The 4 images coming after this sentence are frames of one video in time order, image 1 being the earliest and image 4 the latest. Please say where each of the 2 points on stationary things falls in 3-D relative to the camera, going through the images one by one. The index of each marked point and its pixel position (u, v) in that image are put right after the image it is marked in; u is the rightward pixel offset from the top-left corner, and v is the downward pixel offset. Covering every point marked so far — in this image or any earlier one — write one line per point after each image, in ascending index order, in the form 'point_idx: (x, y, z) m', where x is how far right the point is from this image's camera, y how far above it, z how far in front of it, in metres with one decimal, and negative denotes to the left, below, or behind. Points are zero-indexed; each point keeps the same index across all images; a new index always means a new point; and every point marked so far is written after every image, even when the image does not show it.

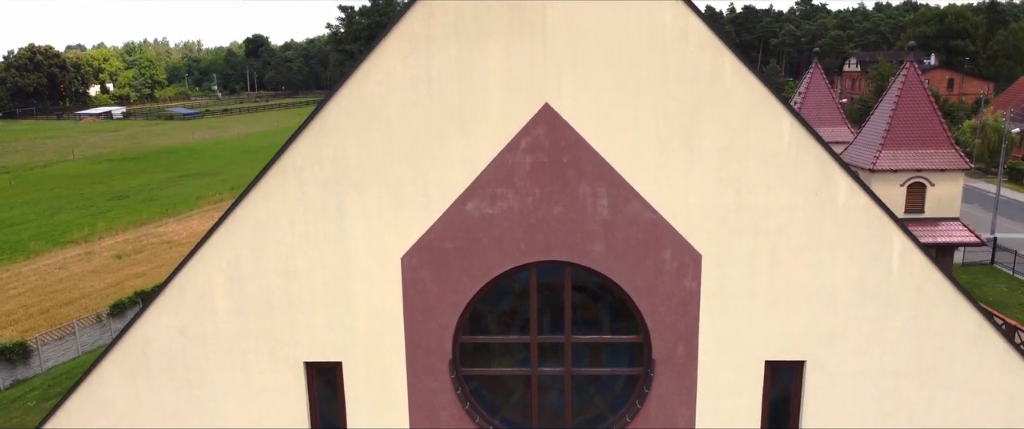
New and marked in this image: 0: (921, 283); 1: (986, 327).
0: (+4.5, -0.7, +7.6) m
1: (+5.2, -1.2, +7.6) m
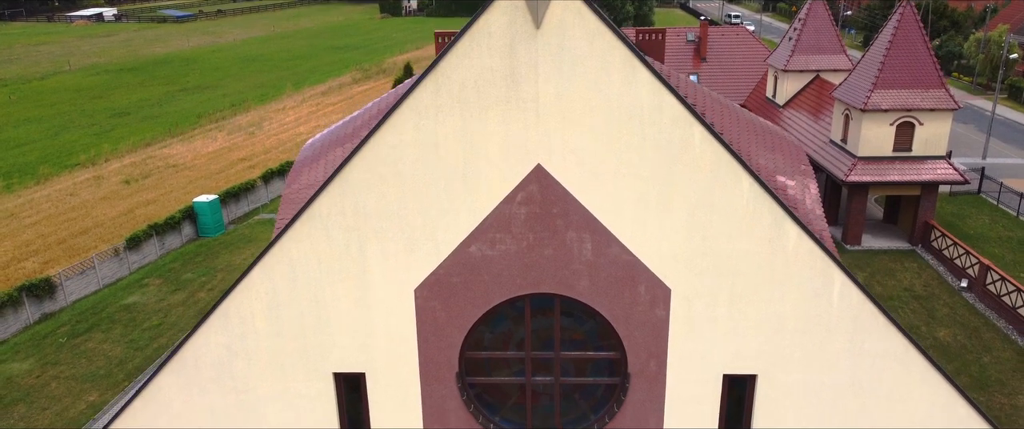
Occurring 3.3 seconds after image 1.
0: (+4.5, -1.3, +9.0) m
1: (+5.2, -1.8, +9.0) m
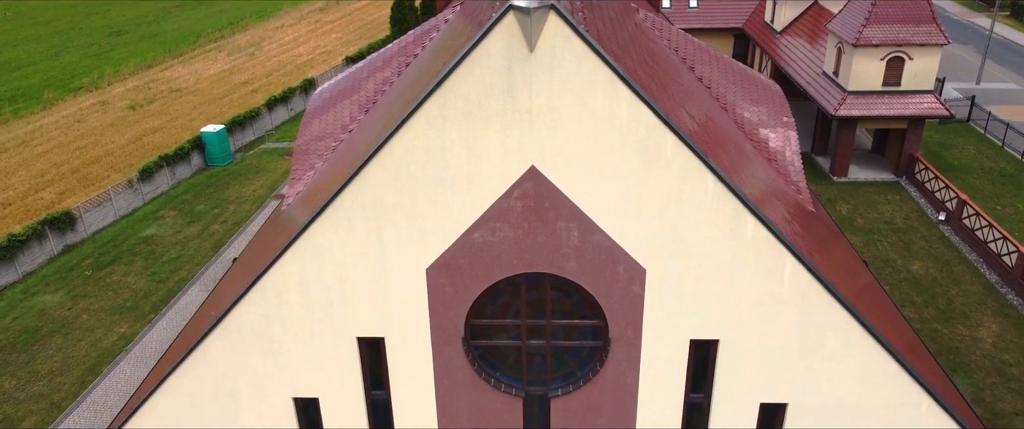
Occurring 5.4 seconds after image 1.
0: (+4.4, -1.1, +10.5) m
1: (+5.2, -1.6, +10.6) m
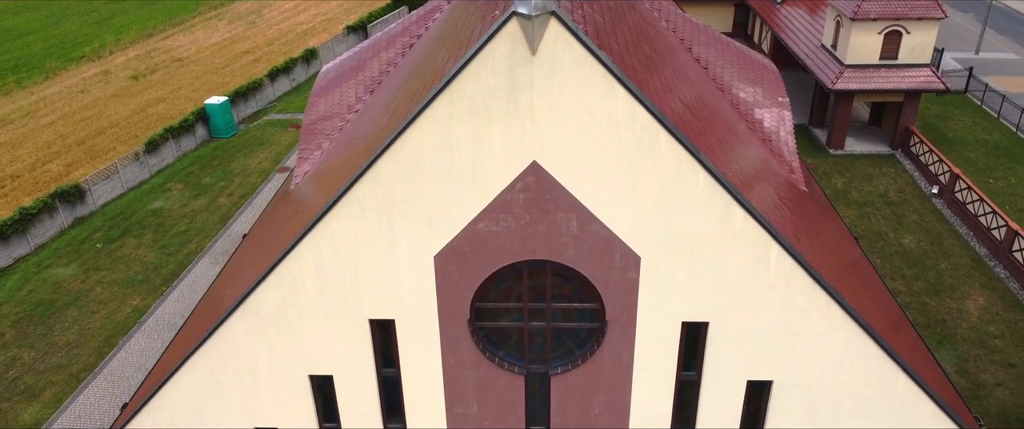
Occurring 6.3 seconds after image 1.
0: (+4.5, -1.0, +11.2) m
1: (+5.2, -1.5, +11.3) m
